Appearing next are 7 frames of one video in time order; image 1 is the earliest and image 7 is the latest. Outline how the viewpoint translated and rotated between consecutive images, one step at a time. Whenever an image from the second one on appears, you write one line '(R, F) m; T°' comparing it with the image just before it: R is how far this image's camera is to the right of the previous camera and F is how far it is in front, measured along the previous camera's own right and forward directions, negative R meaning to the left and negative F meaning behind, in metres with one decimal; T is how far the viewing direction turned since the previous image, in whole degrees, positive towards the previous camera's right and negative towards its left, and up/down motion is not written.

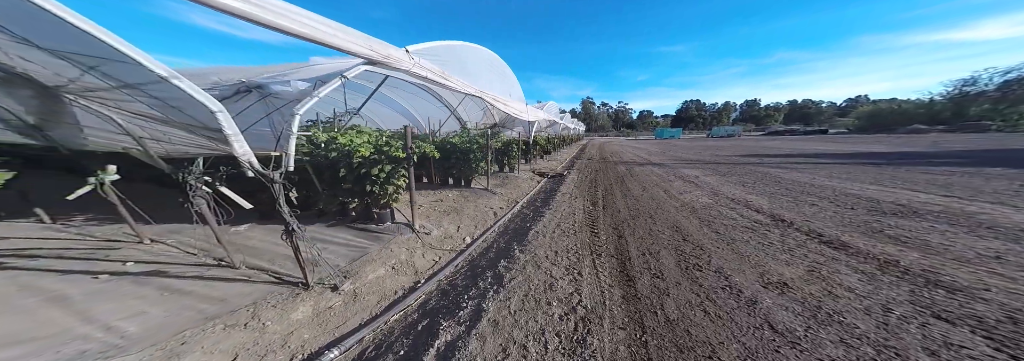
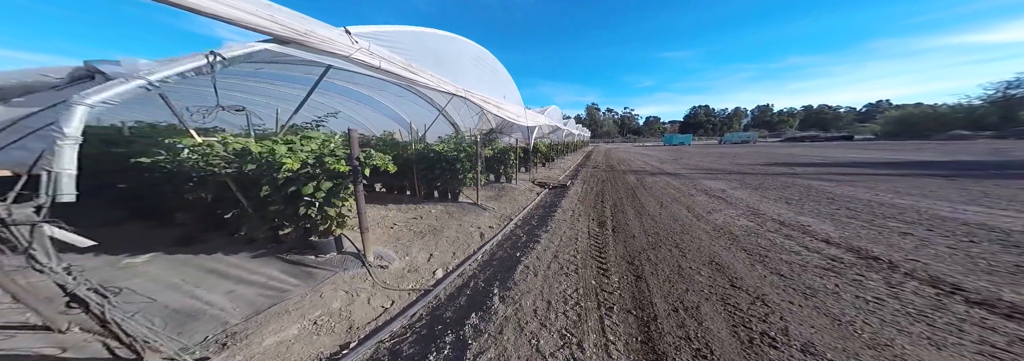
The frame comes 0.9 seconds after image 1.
(+0.4, +1.0) m; -2°
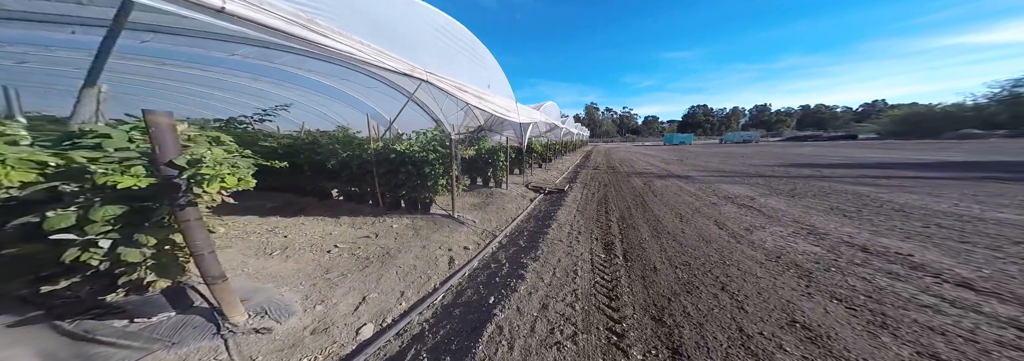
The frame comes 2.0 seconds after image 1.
(+0.4, +1.2) m; +1°
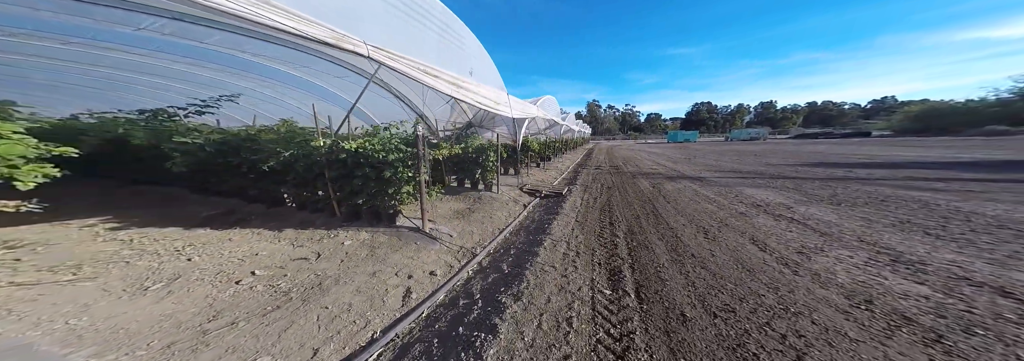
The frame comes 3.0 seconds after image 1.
(+0.3, +0.9) m; 0°
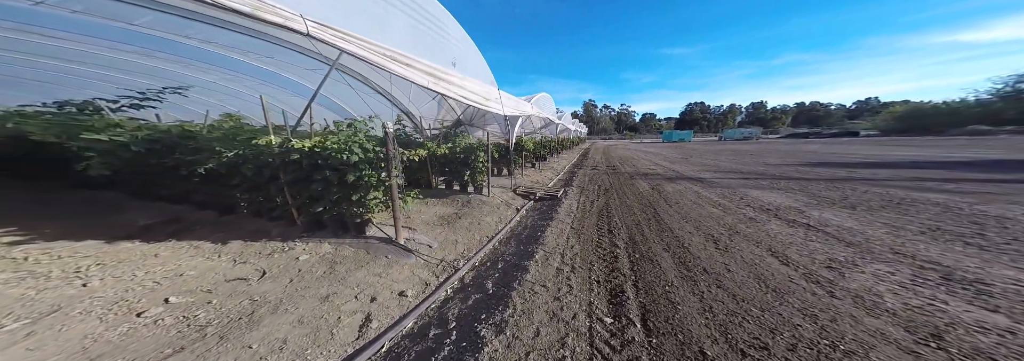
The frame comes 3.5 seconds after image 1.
(+0.2, +0.5) m; +1°
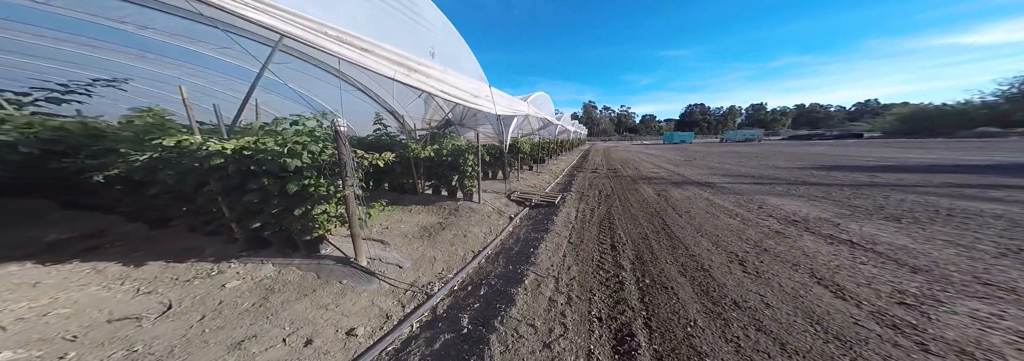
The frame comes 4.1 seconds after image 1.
(+0.2, +0.6) m; 0°
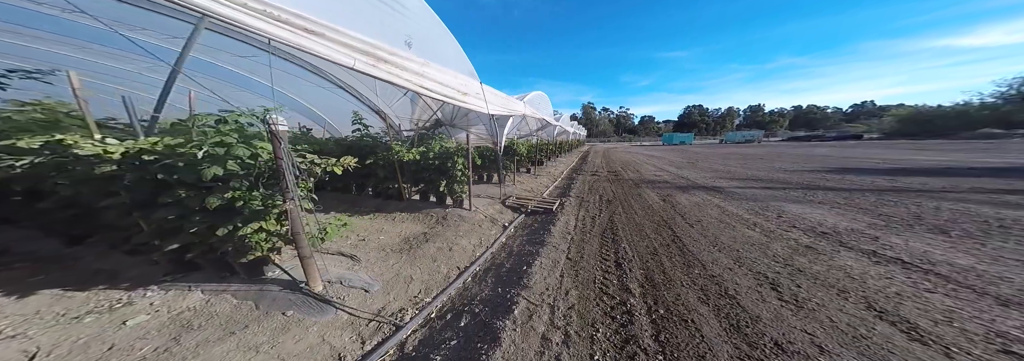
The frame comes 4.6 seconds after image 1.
(+0.1, +0.5) m; +1°
